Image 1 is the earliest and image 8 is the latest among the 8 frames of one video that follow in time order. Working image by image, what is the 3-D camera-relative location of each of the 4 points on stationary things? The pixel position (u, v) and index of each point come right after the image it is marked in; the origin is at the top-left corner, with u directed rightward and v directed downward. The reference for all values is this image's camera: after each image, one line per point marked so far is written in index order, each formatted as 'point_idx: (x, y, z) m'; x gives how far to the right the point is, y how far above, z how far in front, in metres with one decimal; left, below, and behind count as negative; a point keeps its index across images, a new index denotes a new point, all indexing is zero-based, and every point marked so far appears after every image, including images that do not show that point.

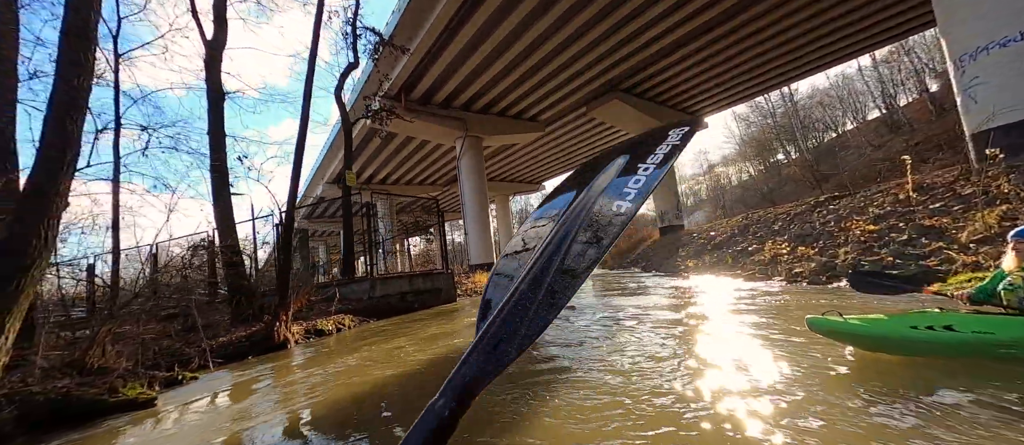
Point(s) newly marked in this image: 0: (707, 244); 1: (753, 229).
0: (+6.5, -0.8, +13.2) m
1: (+7.4, -0.1, +12.0) m
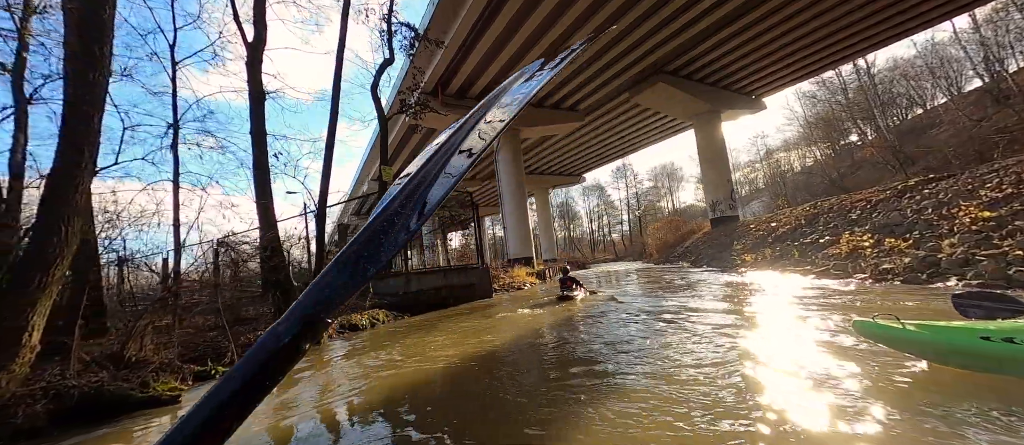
0: (+7.8, -0.5, +12.0) m
1: (+8.5, +0.1, +10.8) m
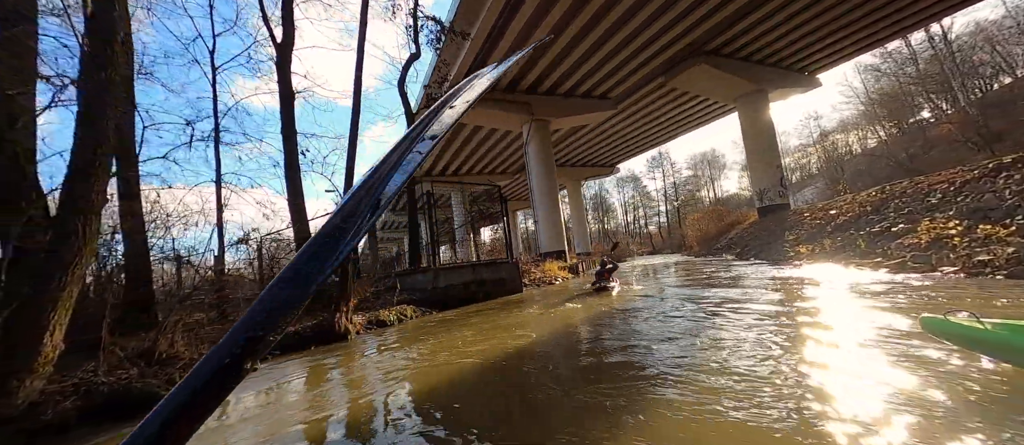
0: (+8.7, -0.1, +11.0) m
1: (+9.2, +0.5, +9.7) m
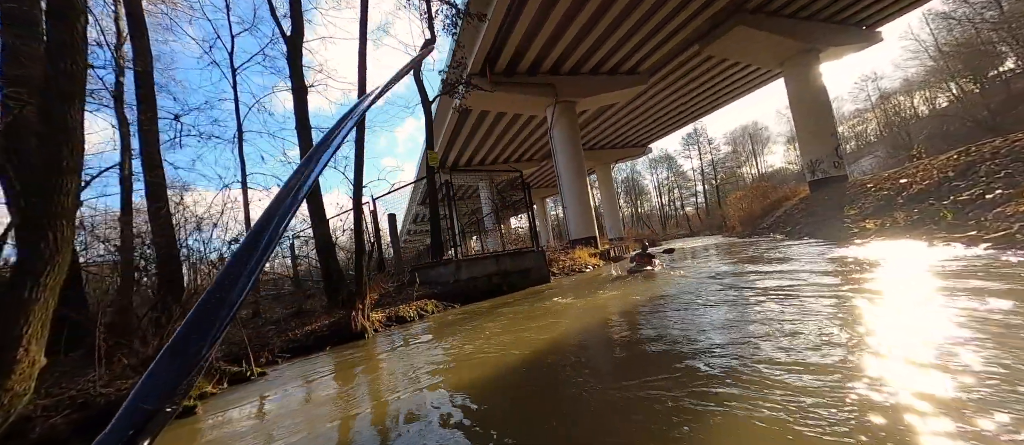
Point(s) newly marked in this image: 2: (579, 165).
0: (+9.3, +0.6, +9.7) m
1: (+9.8, +1.2, +8.3) m
2: (+3.1, +2.6, +17.9) m
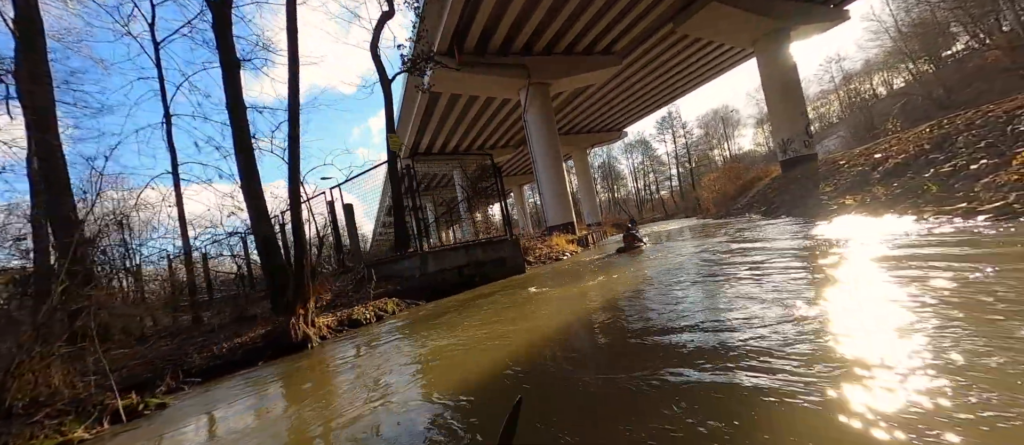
0: (+8.6, +1.2, +9.6) m
1: (+9.1, +1.8, +8.3) m
2: (+1.9, +3.2, +17.4) m
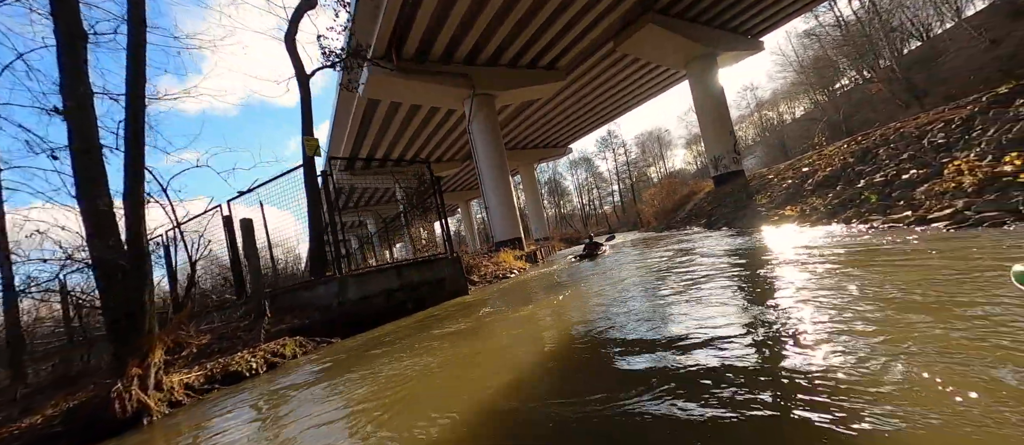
0: (+7.2, +0.9, +10.0) m
1: (+7.9, +1.6, +8.7) m
2: (-0.6, +2.5, +16.8) m
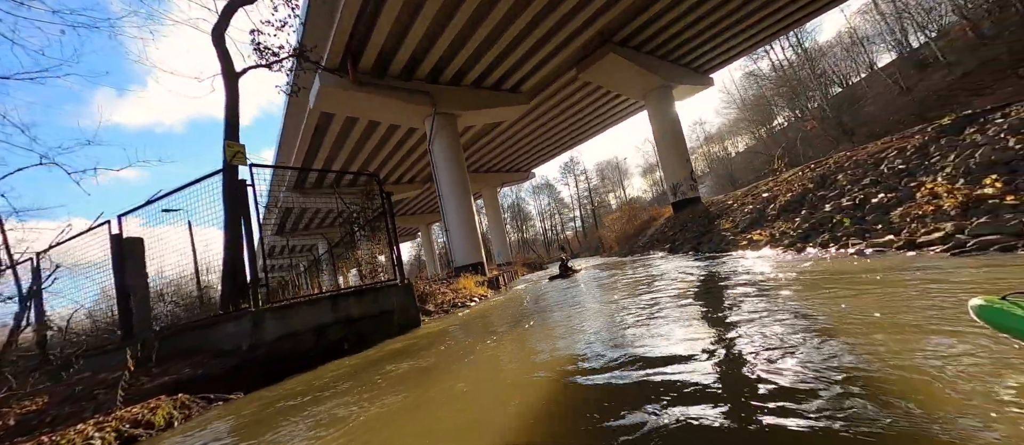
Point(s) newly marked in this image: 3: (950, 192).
0: (+6.3, +0.3, +10.0) m
1: (+7.0, +1.0, +8.8) m
2: (-2.1, +1.6, +16.1) m
3: (+5.2, +0.4, +4.7) m
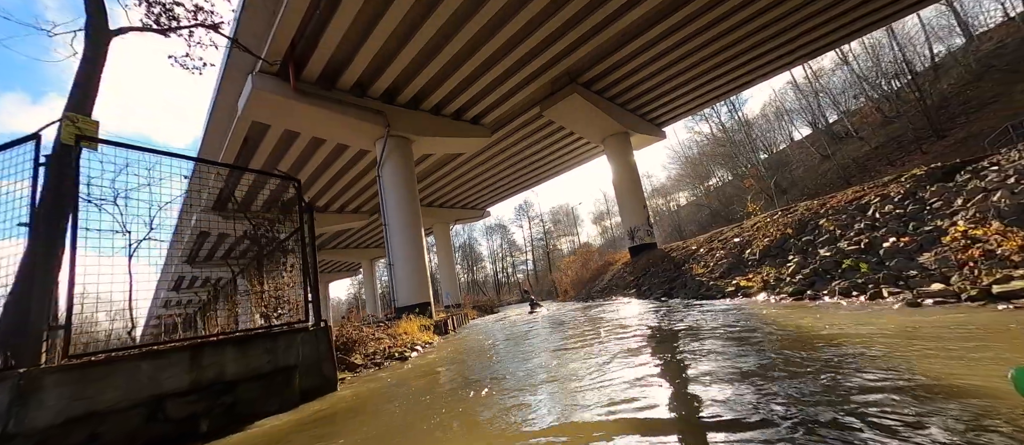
0: (+5.3, -0.8, +9.4) m
1: (+6.2, -0.1, +8.4) m
2: (-3.8, +0.3, +14.5) m
3: (+4.9, -0.1, +4.0) m
